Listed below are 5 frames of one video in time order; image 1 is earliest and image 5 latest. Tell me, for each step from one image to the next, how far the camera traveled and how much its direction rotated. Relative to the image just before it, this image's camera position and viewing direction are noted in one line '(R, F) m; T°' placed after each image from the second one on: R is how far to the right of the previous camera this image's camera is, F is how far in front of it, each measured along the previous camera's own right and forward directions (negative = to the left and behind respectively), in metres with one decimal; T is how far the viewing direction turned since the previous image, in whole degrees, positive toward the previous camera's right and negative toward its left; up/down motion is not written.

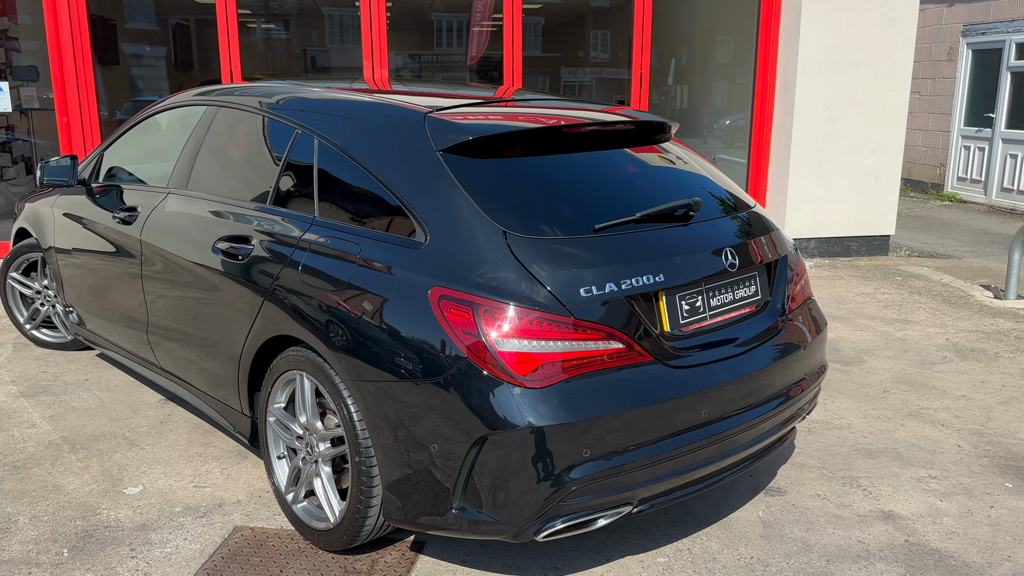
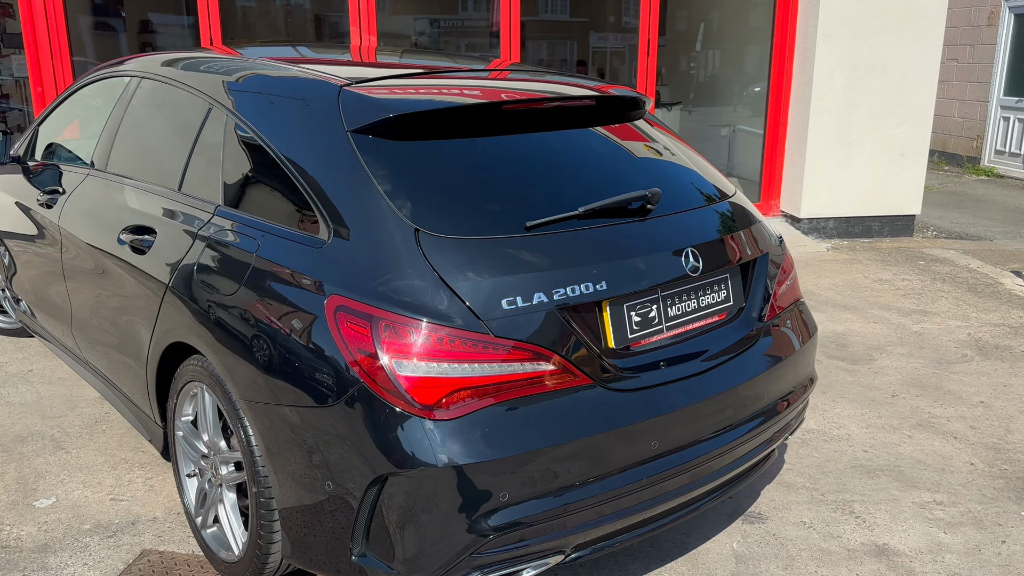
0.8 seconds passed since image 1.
(+0.3, +0.4) m; -2°
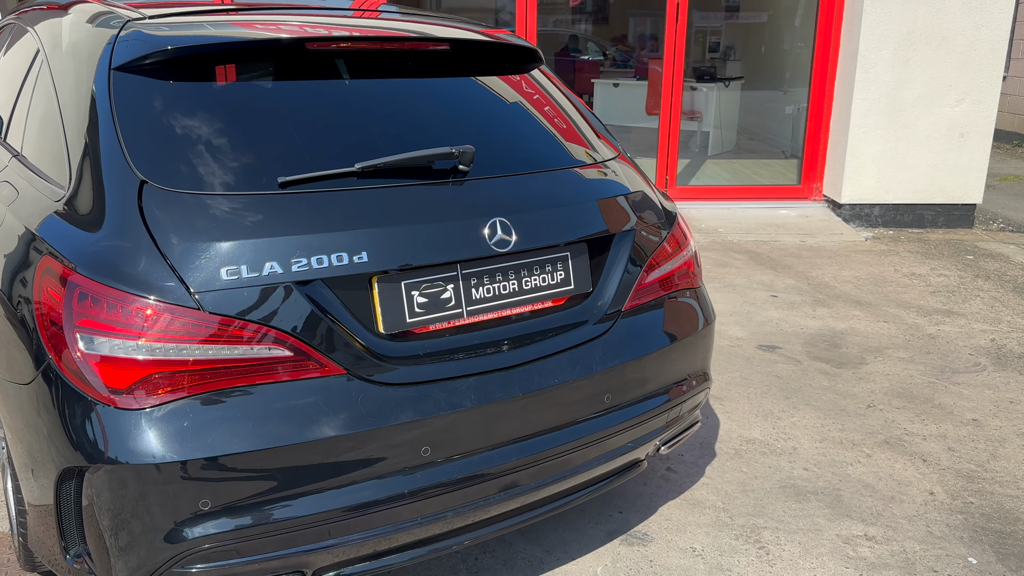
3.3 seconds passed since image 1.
(+0.7, +0.4) m; -7°
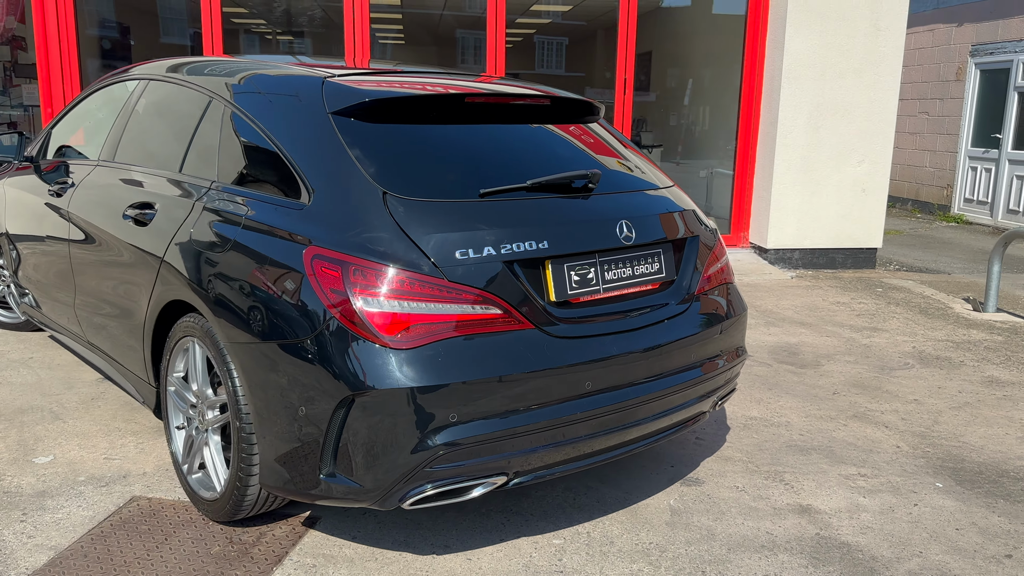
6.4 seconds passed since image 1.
(-0.7, -0.6) m; +7°
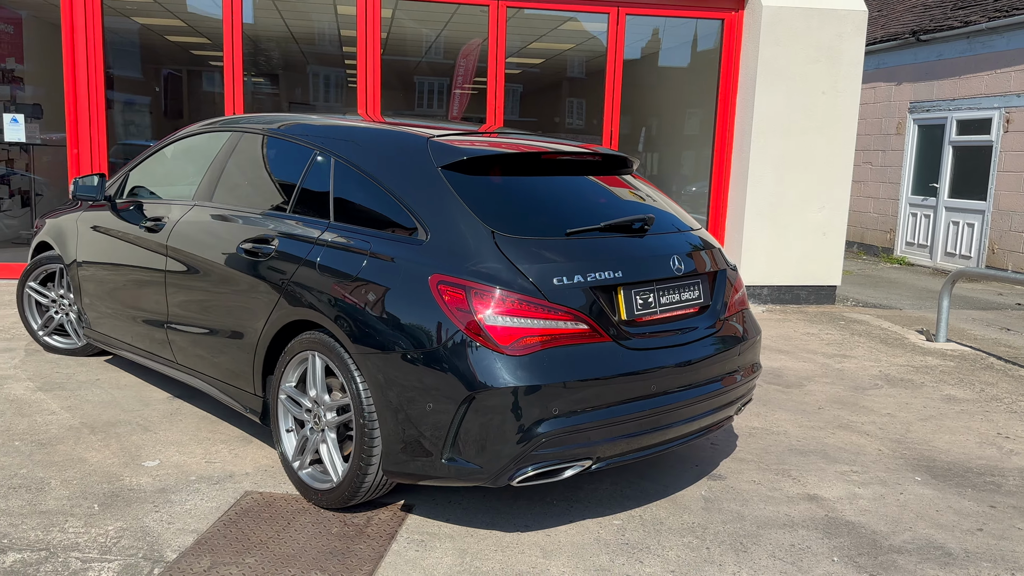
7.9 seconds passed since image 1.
(-0.5, -0.6) m; +4°
